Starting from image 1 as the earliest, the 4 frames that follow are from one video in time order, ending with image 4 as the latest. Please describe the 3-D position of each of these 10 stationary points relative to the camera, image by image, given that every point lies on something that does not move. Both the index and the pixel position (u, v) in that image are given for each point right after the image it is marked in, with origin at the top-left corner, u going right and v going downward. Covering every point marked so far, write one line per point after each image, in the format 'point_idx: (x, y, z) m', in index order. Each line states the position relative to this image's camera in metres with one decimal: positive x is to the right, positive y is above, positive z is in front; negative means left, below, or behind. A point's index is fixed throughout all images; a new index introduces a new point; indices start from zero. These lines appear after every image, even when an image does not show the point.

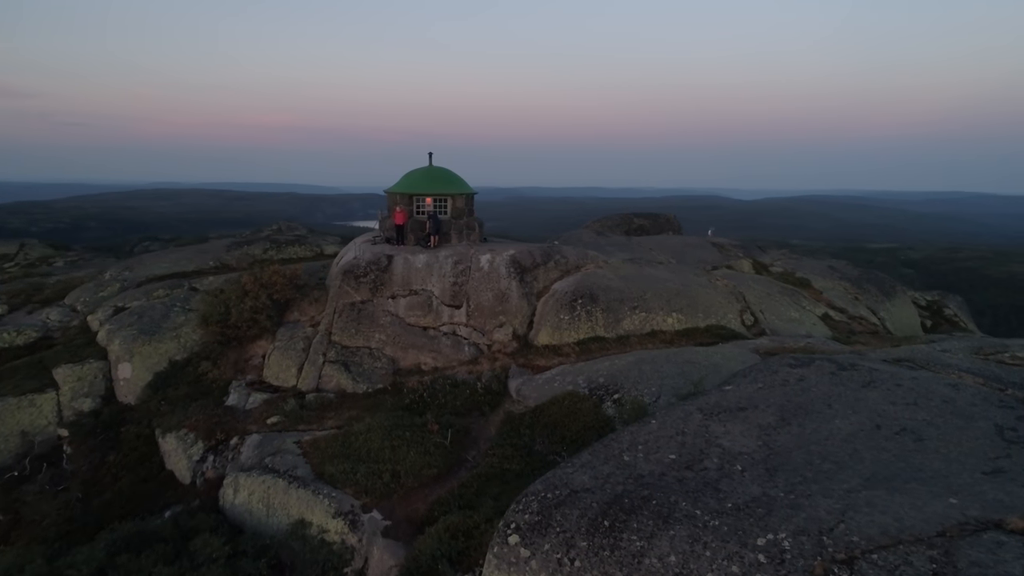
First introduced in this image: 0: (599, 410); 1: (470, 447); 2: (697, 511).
0: (+2.5, -3.6, +16.6) m
1: (-1.2, -4.5, +16.2) m
2: (+3.1, -3.8, +9.6) m
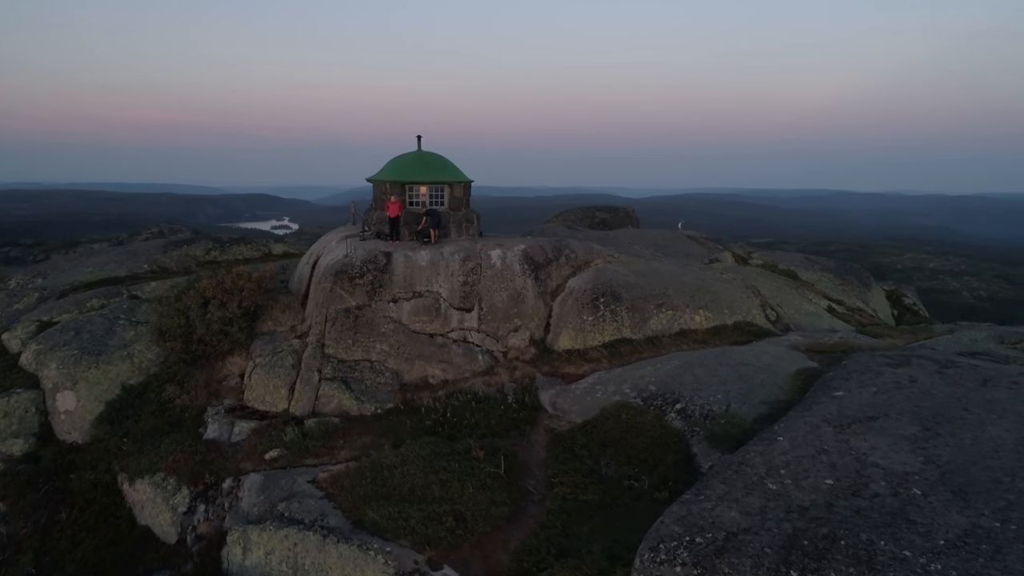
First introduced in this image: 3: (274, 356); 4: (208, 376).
0: (+4.0, -3.5, +14.8) m
1: (+0.4, -4.6, +13.9) m
2: (+5.5, -3.7, +8.0) m
3: (-7.8, -2.2, +18.7) m
4: (-9.9, -2.9, +18.6) m
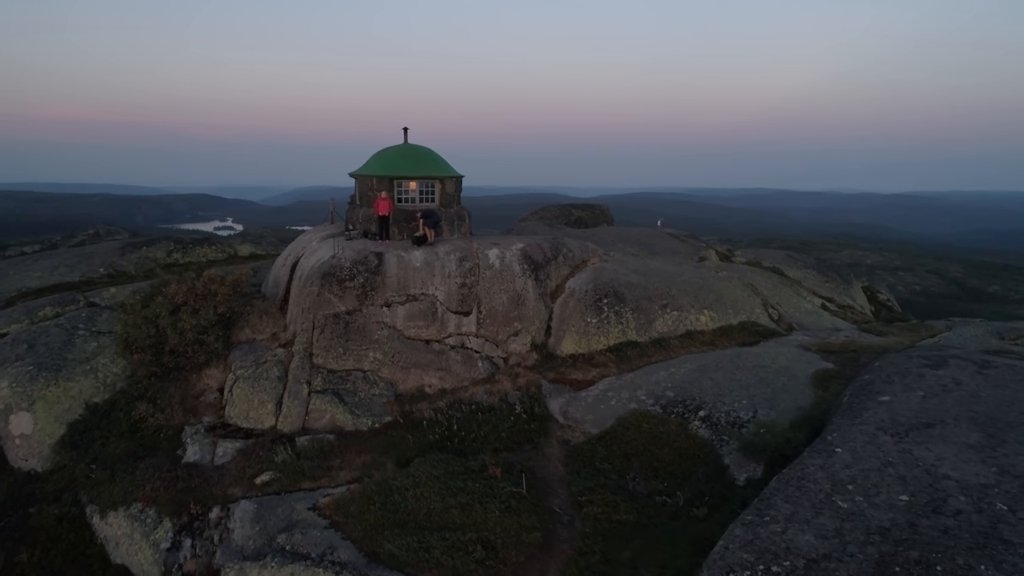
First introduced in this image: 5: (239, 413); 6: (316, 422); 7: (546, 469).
0: (+4.4, -3.5, +14.0) m
1: (+0.9, -4.6, +12.9) m
2: (+6.3, -3.7, +7.3) m
3: (-7.6, -2.4, +17.1) m
4: (-9.7, -3.1, +16.8) m
5: (-7.8, -3.6, +16.3) m
6: (-5.6, -3.8, +16.3) m
7: (+0.9, -4.4, +14.0) m
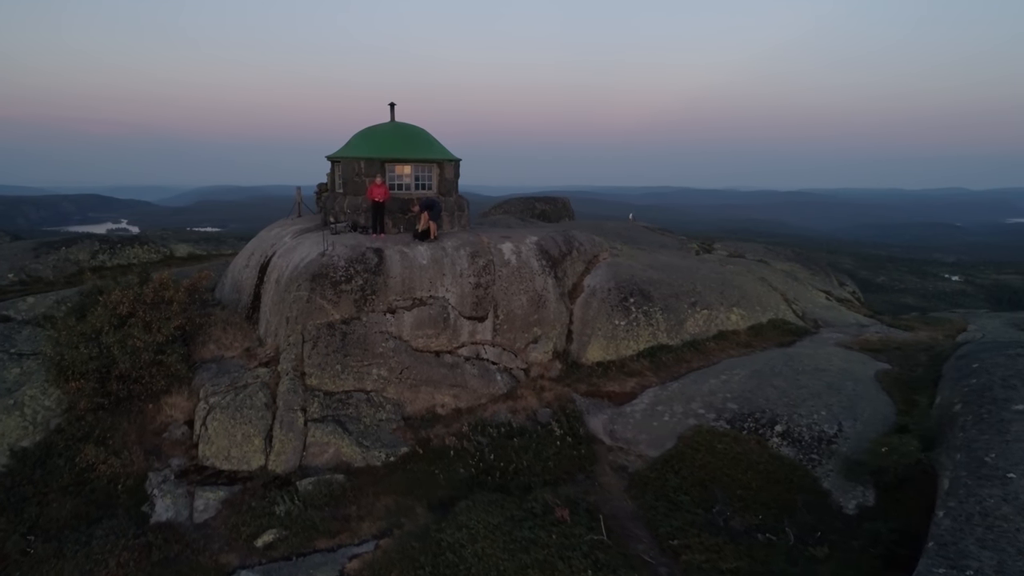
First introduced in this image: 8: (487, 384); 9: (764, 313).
0: (+5.6, -3.5, +12.2) m
1: (+2.2, -4.6, +10.7) m
2: (+8.3, -3.6, +5.7) m
3: (-6.7, -2.6, +13.9) m
4: (-8.7, -3.3, +13.5) m
5: (-6.7, -3.7, +13.1) m
6: (-4.5, -3.9, +13.4) m
7: (+2.1, -4.5, +11.8) m
8: (-0.6, -2.6, +15.9) m
9: (+8.5, -0.8, +19.3) m
